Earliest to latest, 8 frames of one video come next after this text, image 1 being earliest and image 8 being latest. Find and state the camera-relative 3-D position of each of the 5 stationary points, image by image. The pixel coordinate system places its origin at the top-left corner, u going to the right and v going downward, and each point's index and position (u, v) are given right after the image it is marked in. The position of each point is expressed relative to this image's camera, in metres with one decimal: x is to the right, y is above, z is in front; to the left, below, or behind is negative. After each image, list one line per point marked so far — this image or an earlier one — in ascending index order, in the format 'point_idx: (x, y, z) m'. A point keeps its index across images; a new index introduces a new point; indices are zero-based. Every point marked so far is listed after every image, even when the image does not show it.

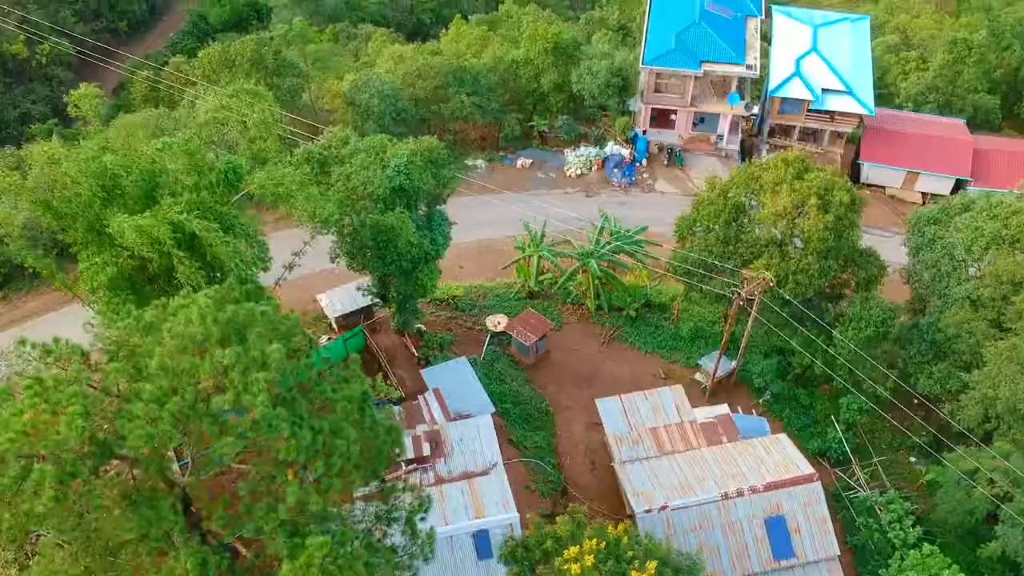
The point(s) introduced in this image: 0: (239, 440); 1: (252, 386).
0: (-3.9, -2.2, +15.8) m
1: (-3.7, -1.5, +15.9) m
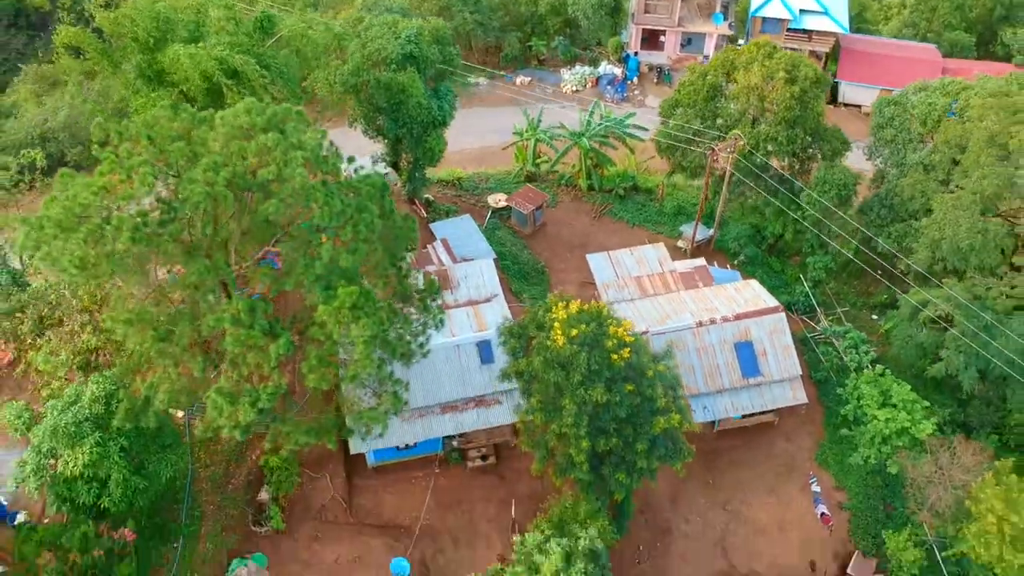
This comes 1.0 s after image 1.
0: (-3.9, +1.4, +18.9) m
1: (-3.8, +2.1, +19.0) m
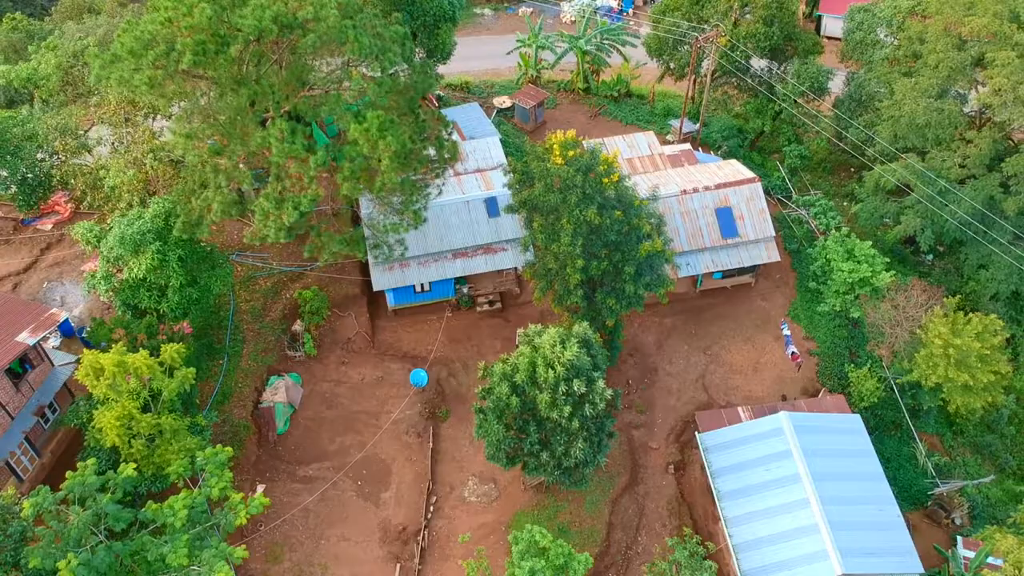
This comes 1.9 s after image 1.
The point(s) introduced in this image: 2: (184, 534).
0: (-3.8, +4.9, +22.1) m
1: (-3.7, +5.6, +22.2) m
2: (-5.3, -3.9, +18.0) m
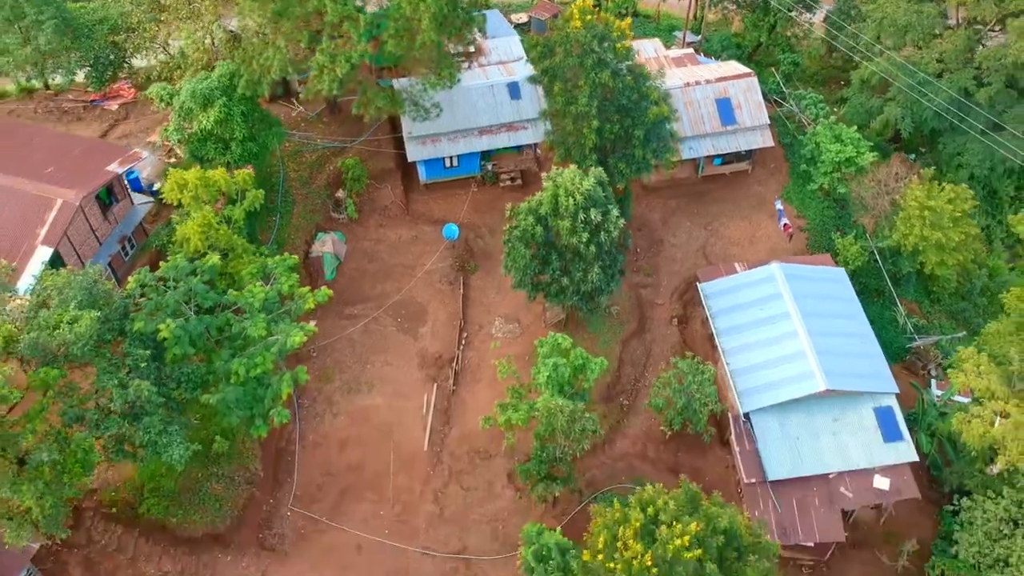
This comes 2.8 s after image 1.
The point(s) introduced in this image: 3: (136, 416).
0: (-3.3, +8.3, +25.2) m
1: (-3.1, +9.1, +25.3) m
2: (-4.7, -0.5, +21.1) m
3: (-6.4, -2.2, +19.3) m
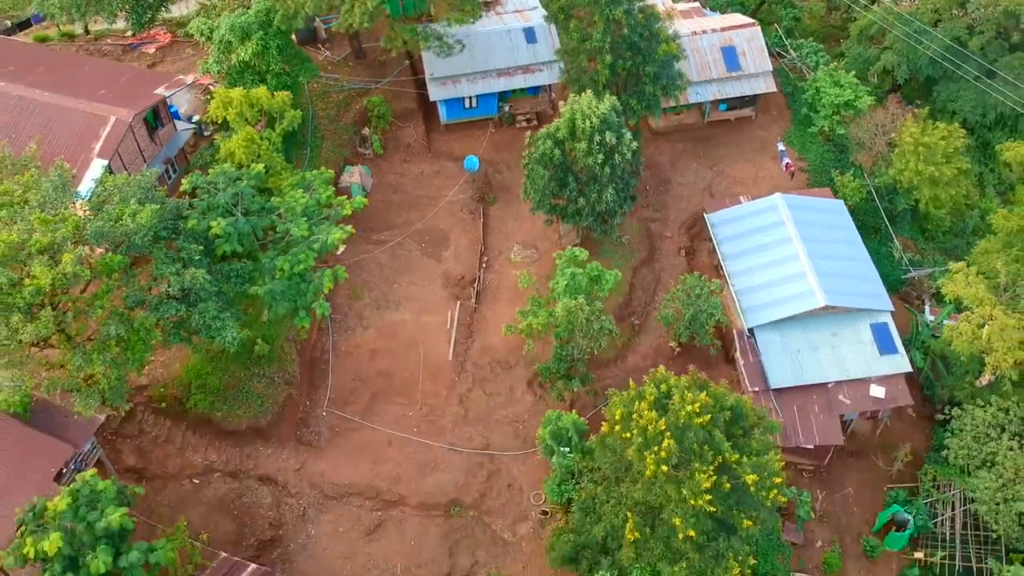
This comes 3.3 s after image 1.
0: (-2.8, +10.2, +26.9) m
1: (-2.6, +11.0, +27.0) m
2: (-4.3, +1.5, +22.9) m
3: (-6.0, -0.3, +21.0) m
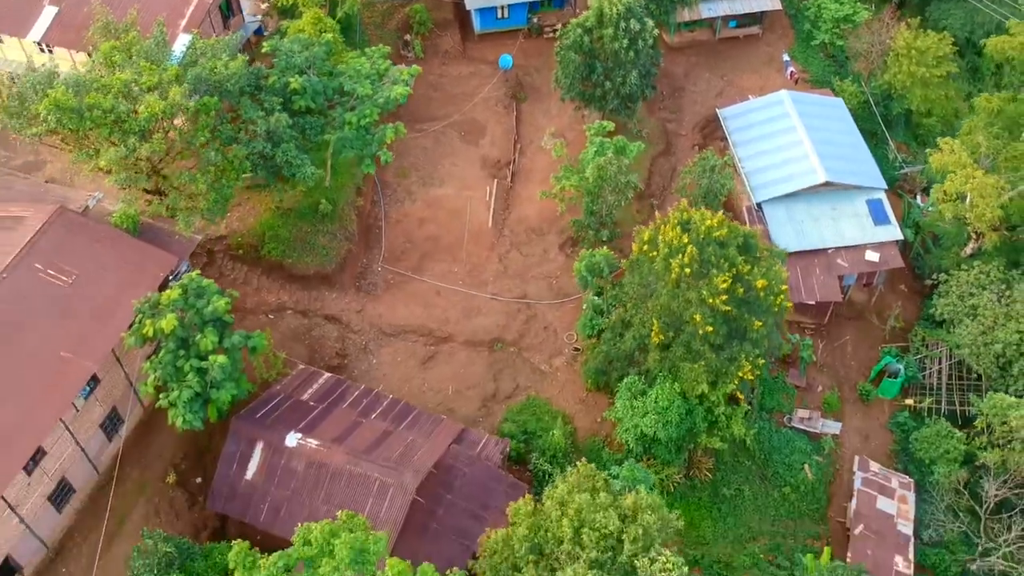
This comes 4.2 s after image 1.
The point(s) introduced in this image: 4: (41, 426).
0: (-1.9, +13.6, +30.0) m
1: (-1.7, +14.3, +30.1) m
2: (-3.4, +4.8, +26.0) m
3: (-5.1, +3.1, +24.2) m
4: (-8.4, -2.4, +19.9) m
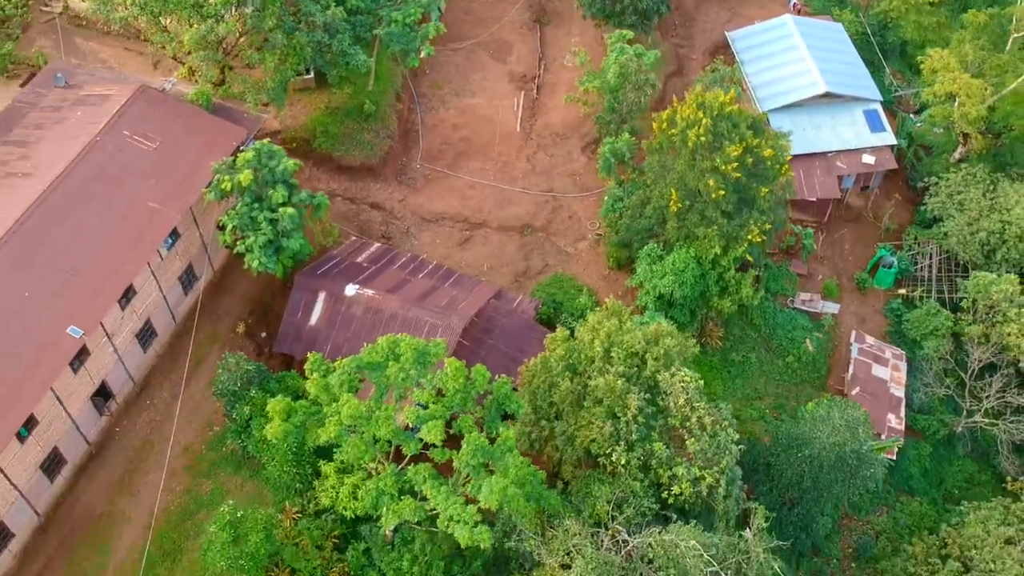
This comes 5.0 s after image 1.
0: (-1.1, +16.5, +32.7) m
1: (-0.9, +17.3, +32.8) m
2: (-2.6, +7.7, +28.7) m
3: (-4.3, +6.0, +26.9) m
4: (-7.6, +0.5, +22.7) m
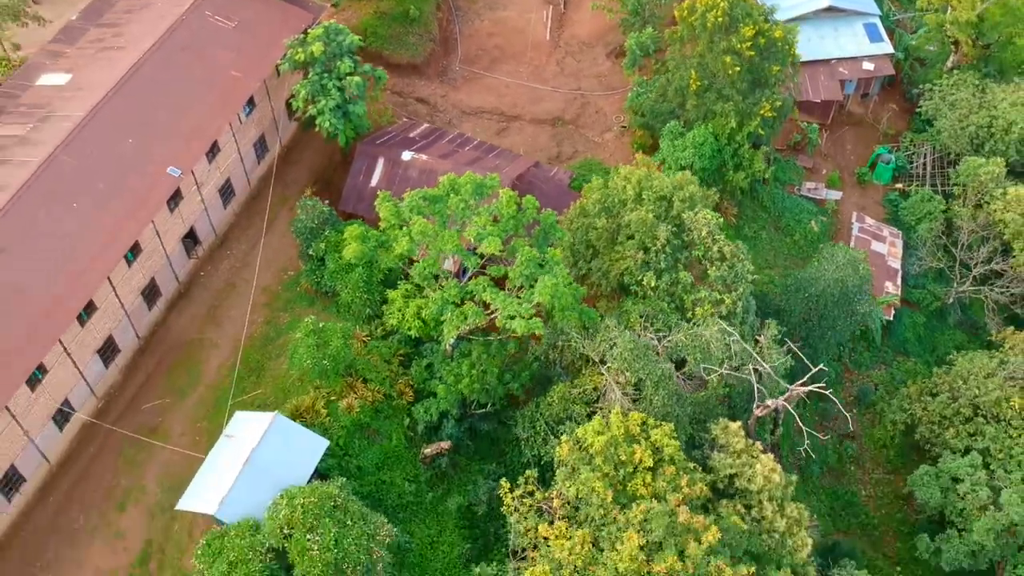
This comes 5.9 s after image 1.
0: (-0.1, +19.9, +35.7) m
1: (0.0, +20.6, +35.9) m
2: (-1.7, +11.1, +31.7) m
3: (-3.4, +9.3, +29.9) m
4: (-6.7, +3.8, +25.7) m
